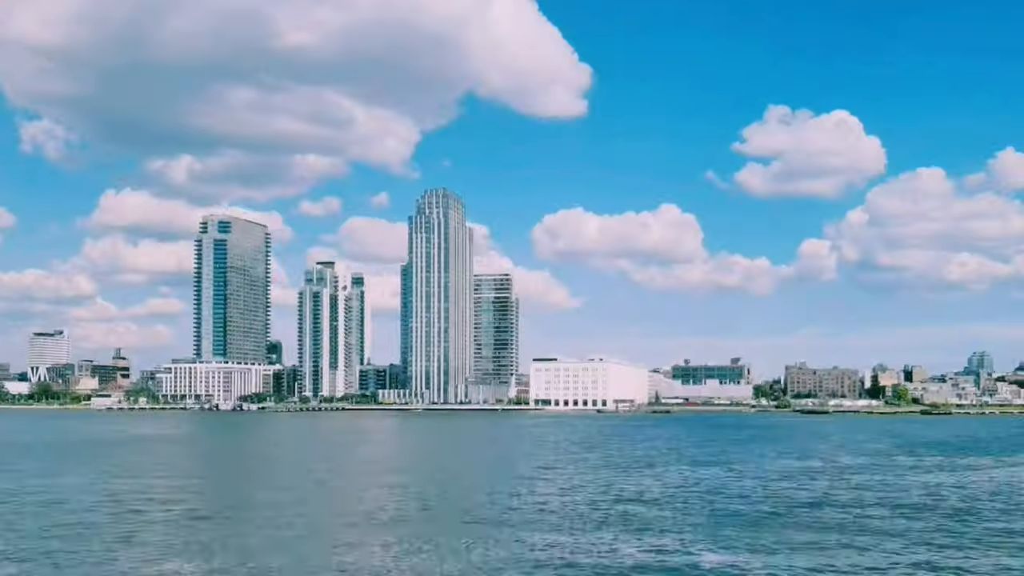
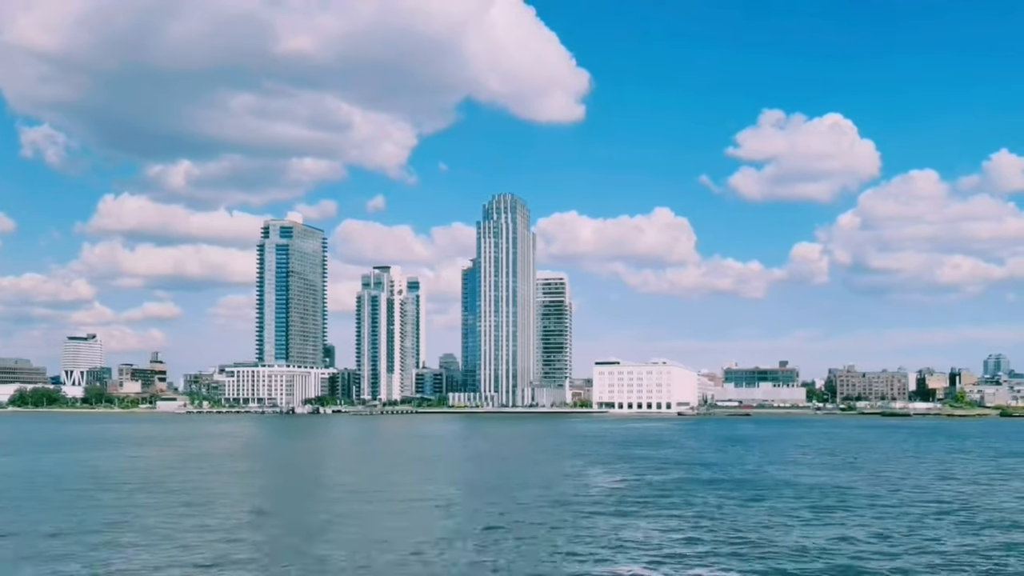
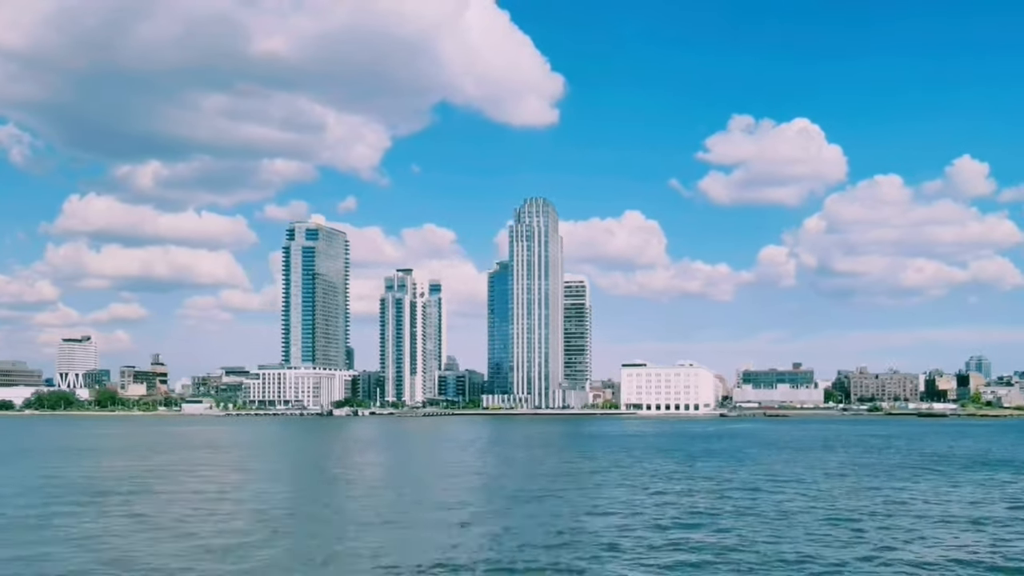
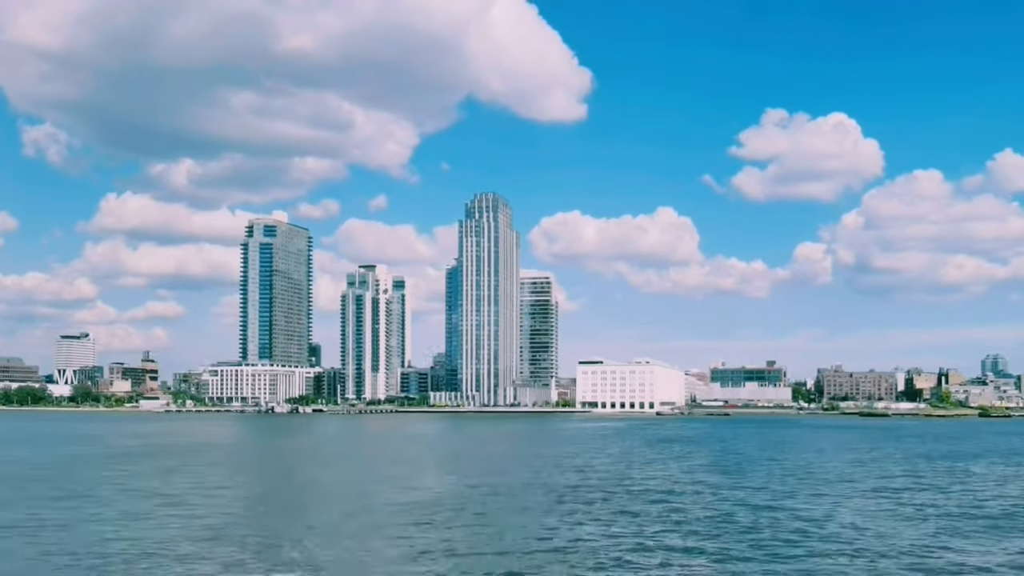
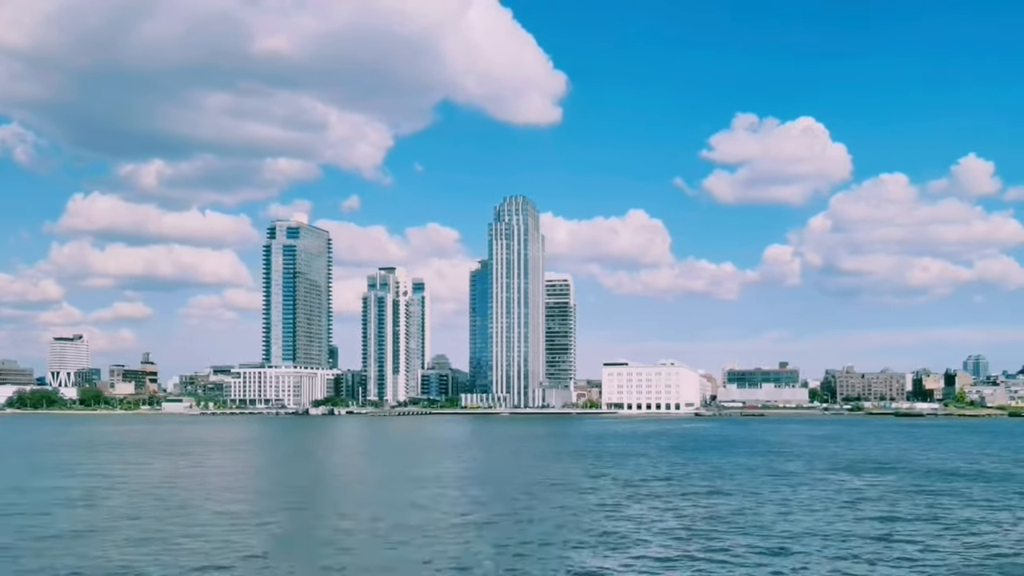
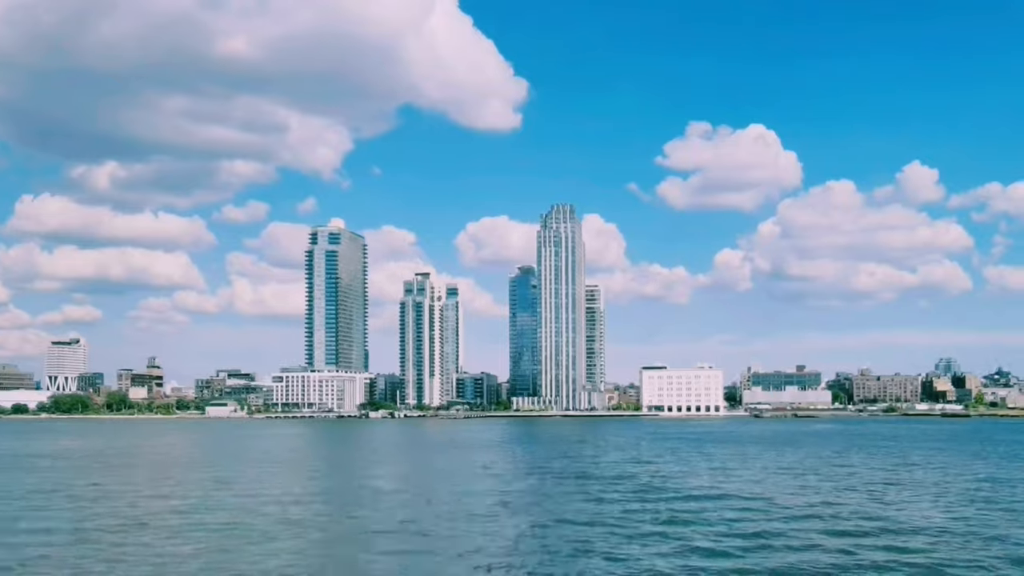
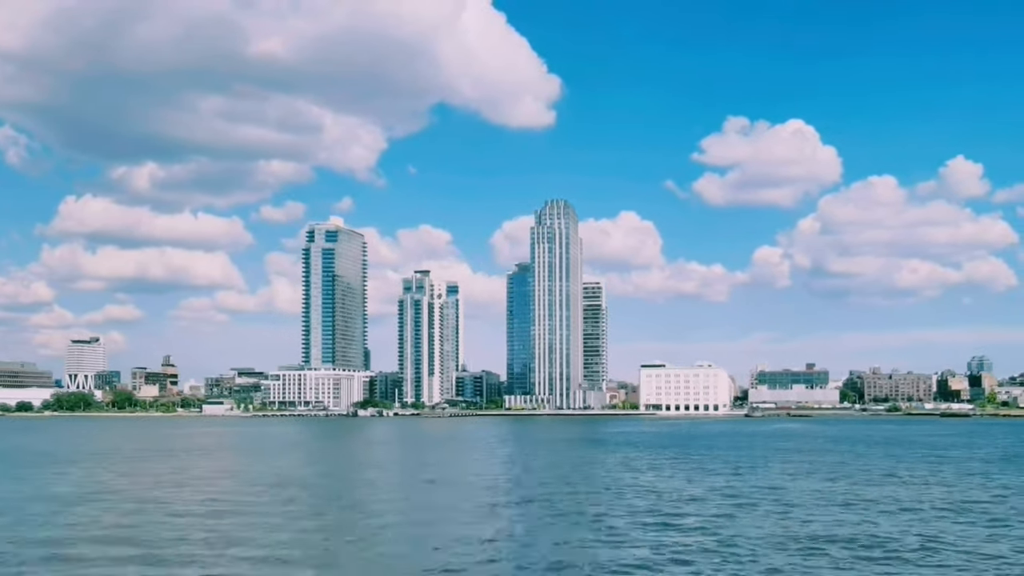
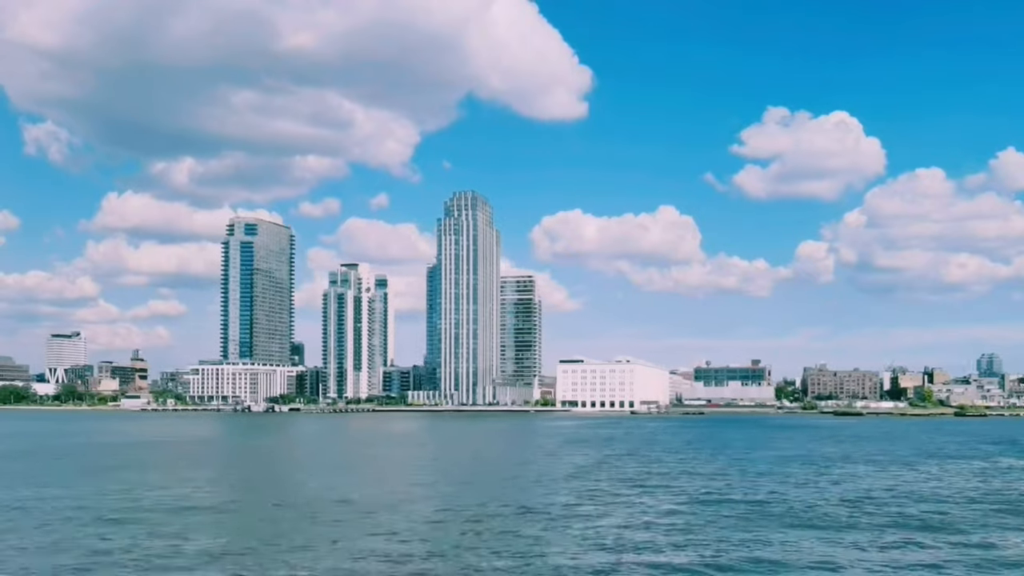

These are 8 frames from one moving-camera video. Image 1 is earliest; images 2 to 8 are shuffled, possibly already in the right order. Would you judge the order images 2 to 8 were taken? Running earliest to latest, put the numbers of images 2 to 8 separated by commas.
8, 4, 2, 5, 3, 7, 6
